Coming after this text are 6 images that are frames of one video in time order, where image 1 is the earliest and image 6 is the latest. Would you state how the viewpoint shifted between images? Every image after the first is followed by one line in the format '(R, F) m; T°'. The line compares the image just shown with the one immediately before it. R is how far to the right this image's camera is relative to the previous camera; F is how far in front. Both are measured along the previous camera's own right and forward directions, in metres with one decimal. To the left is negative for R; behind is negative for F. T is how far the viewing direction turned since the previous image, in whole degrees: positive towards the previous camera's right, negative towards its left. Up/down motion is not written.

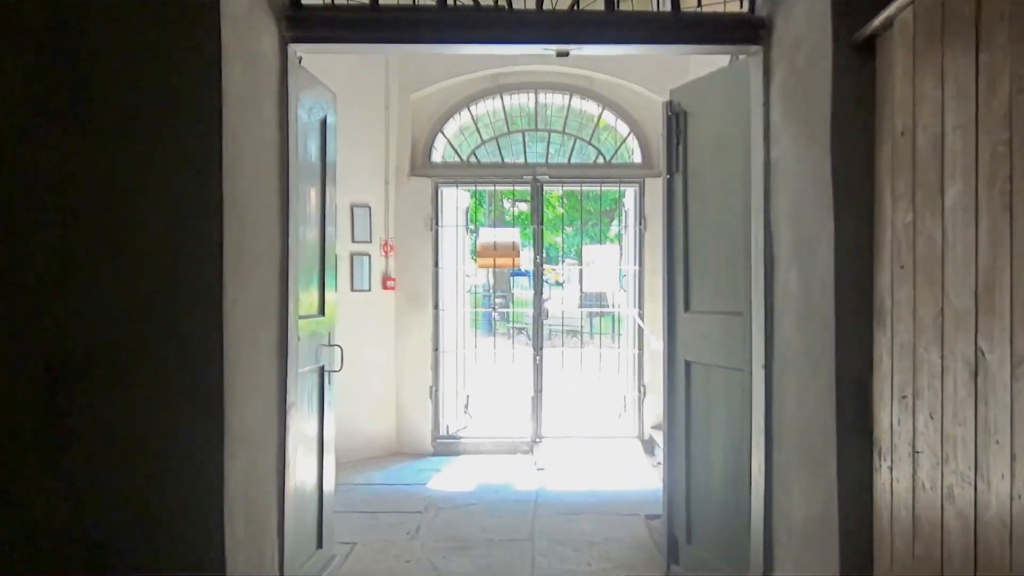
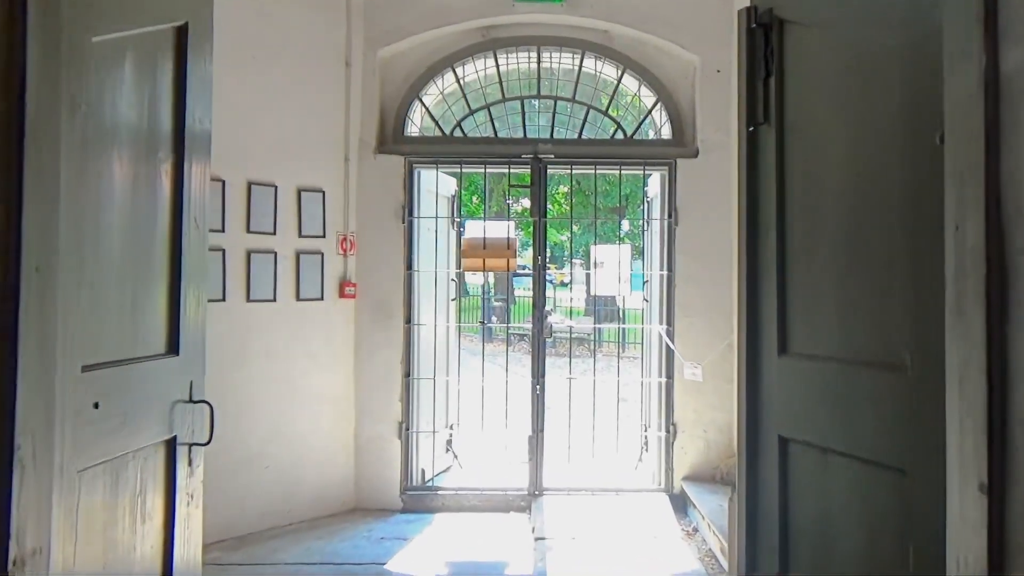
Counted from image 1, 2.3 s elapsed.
(+0.1, +0.9) m; -1°
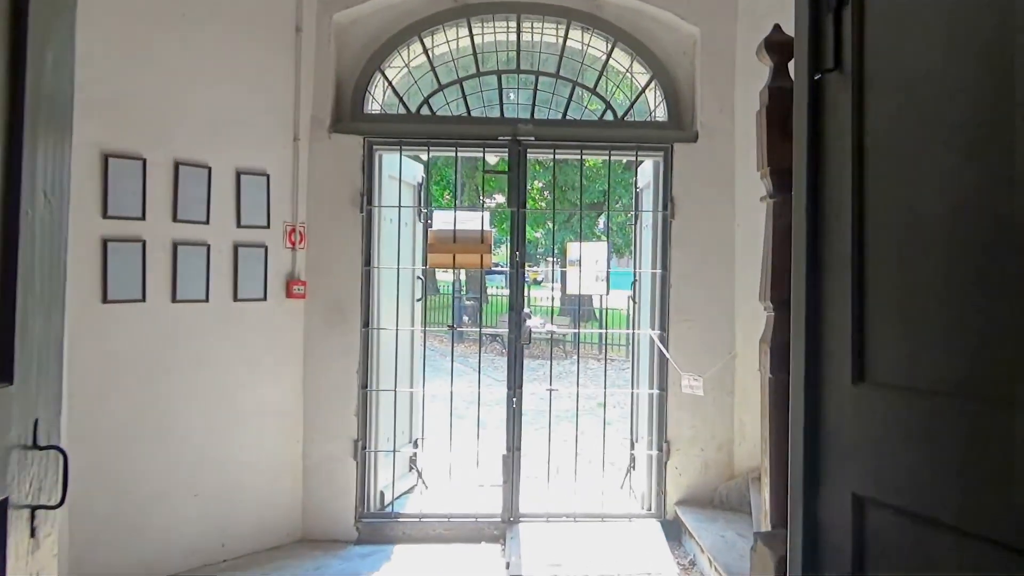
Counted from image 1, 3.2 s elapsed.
(0.0, +0.4) m; +3°
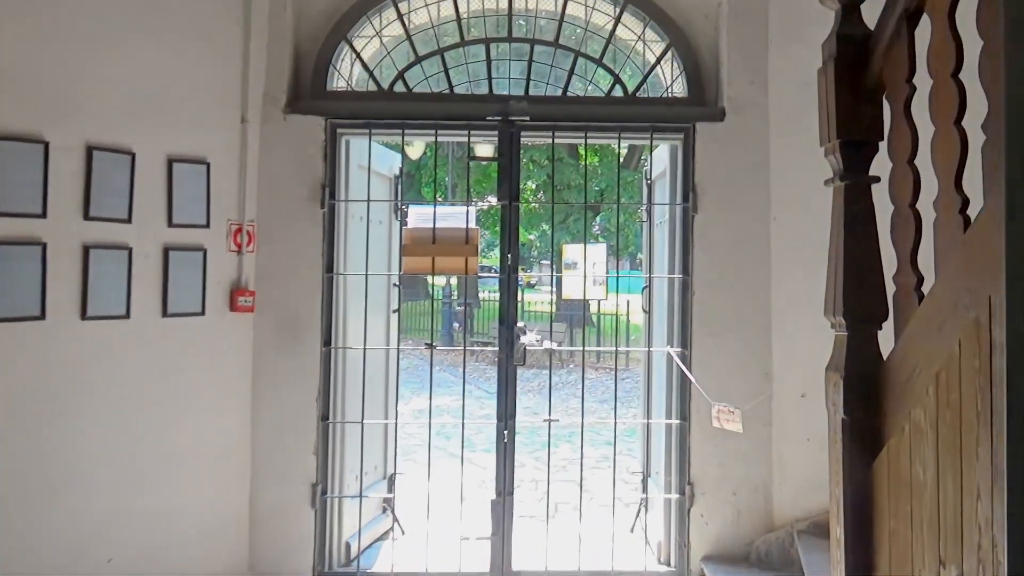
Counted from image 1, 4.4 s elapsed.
(0.0, +0.5) m; +1°
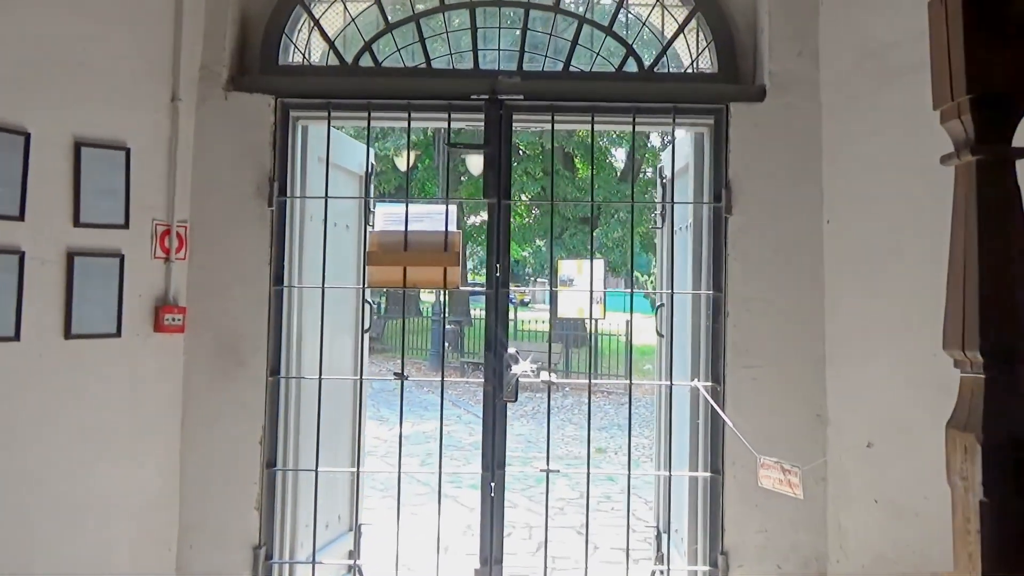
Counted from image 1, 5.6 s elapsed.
(0.0, +0.5) m; 0°
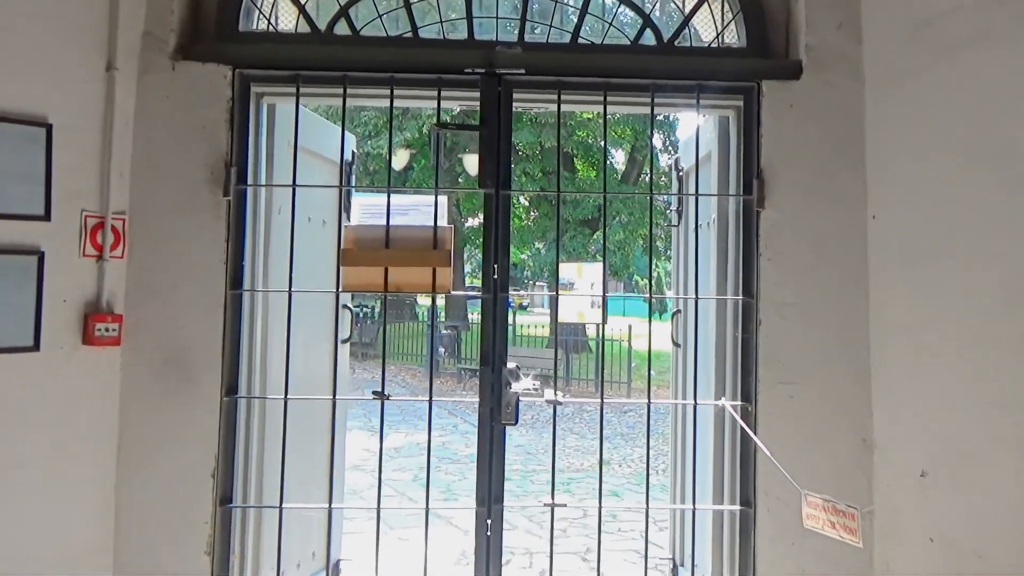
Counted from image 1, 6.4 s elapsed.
(-0.1, +0.3) m; +2°
